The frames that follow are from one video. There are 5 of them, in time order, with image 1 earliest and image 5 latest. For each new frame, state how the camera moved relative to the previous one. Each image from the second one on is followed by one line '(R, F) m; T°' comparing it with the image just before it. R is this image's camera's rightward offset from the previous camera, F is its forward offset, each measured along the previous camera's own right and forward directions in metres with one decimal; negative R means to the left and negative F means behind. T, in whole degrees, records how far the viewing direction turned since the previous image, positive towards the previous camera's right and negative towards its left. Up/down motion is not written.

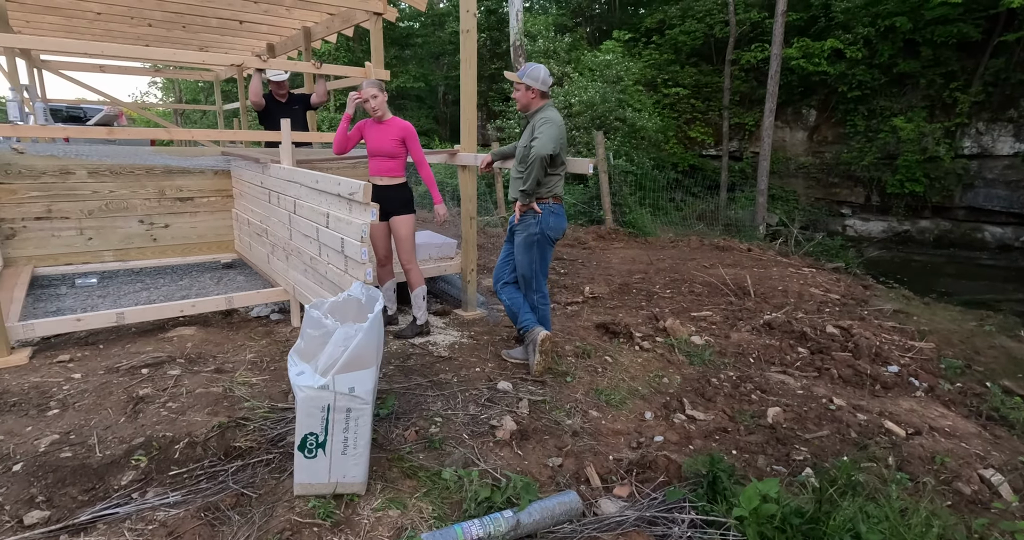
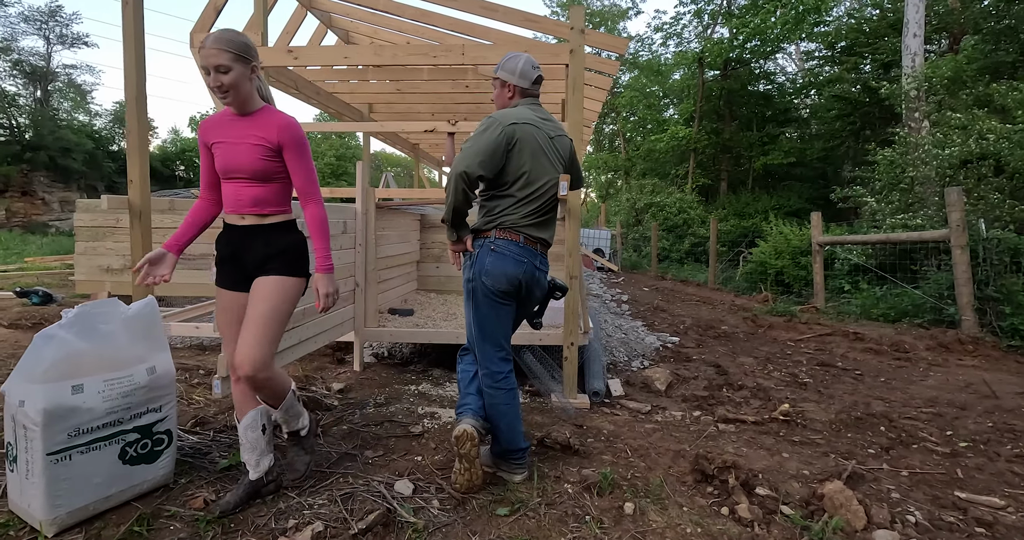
(+1.7, +1.6) m; -41°
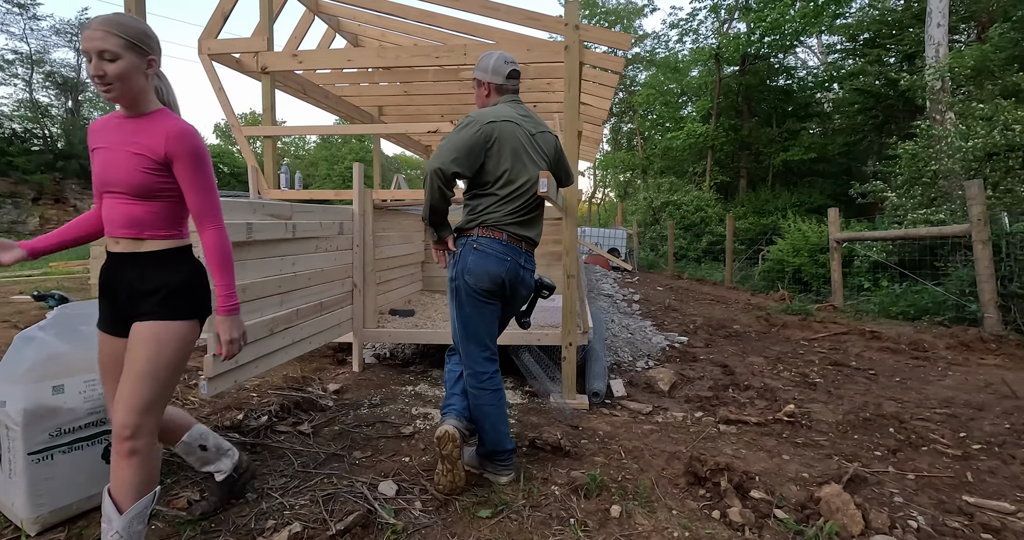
(+0.2, 0.0) m; -2°
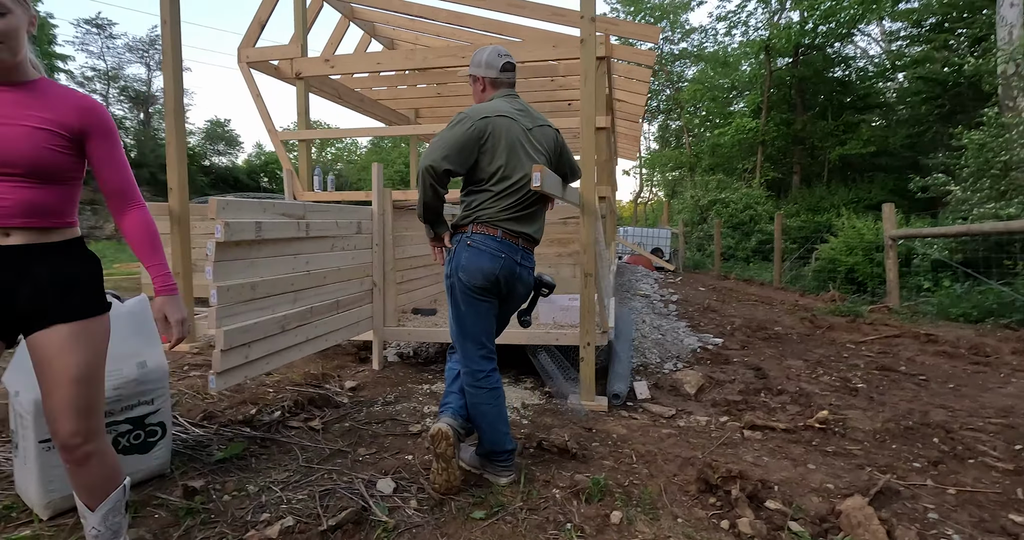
(+0.2, +0.1) m; -5°
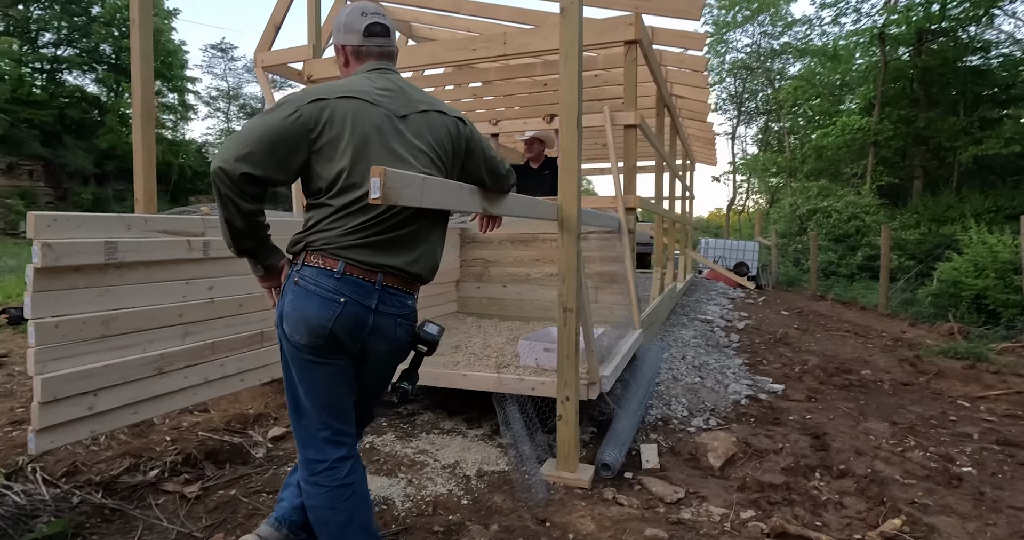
(+0.7, +0.8) m; -10°
